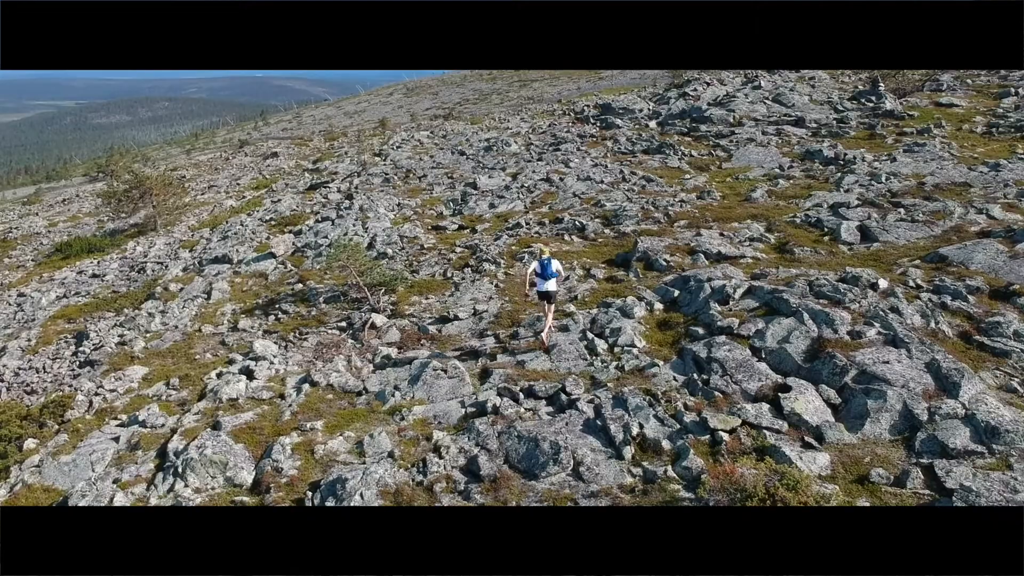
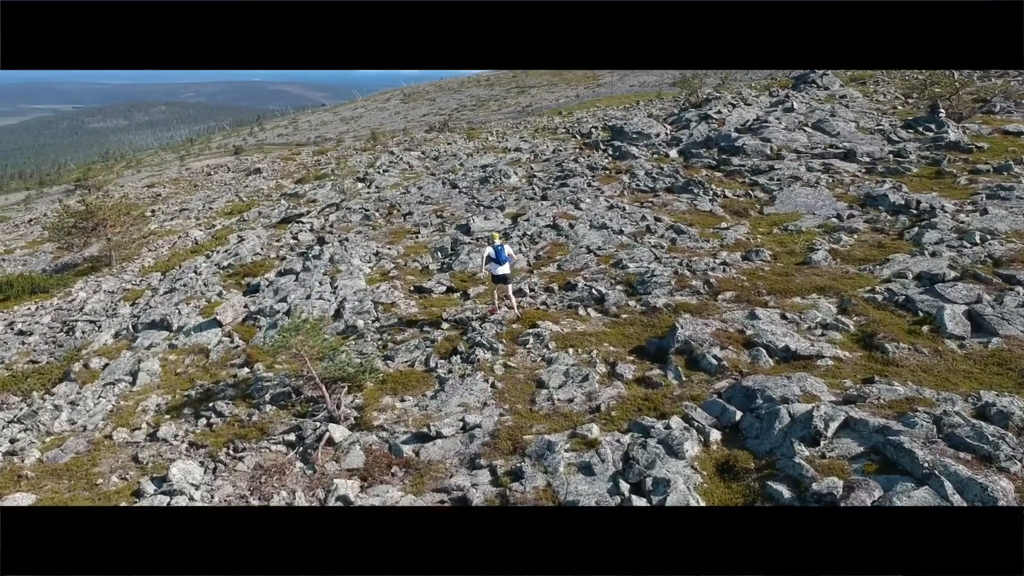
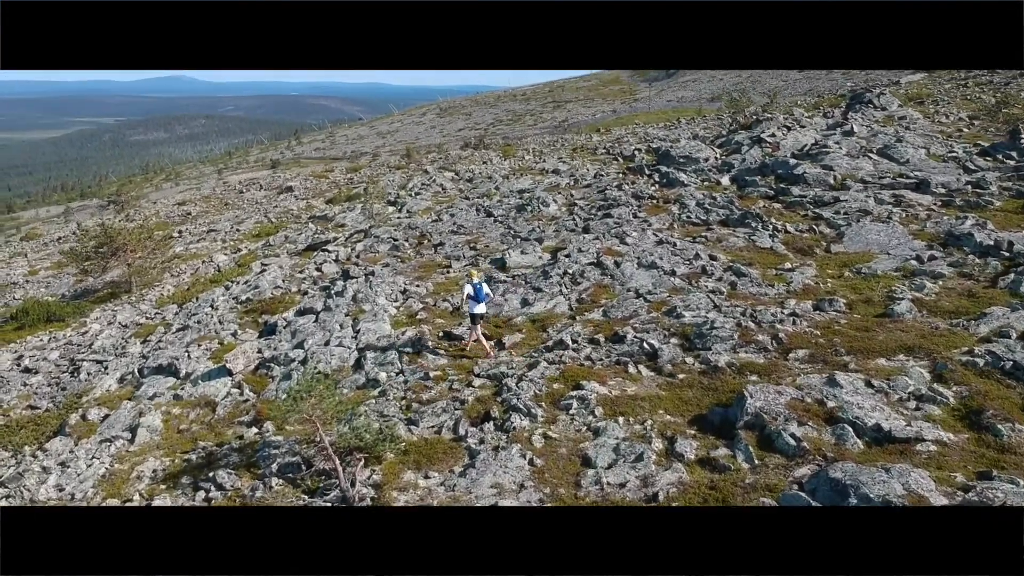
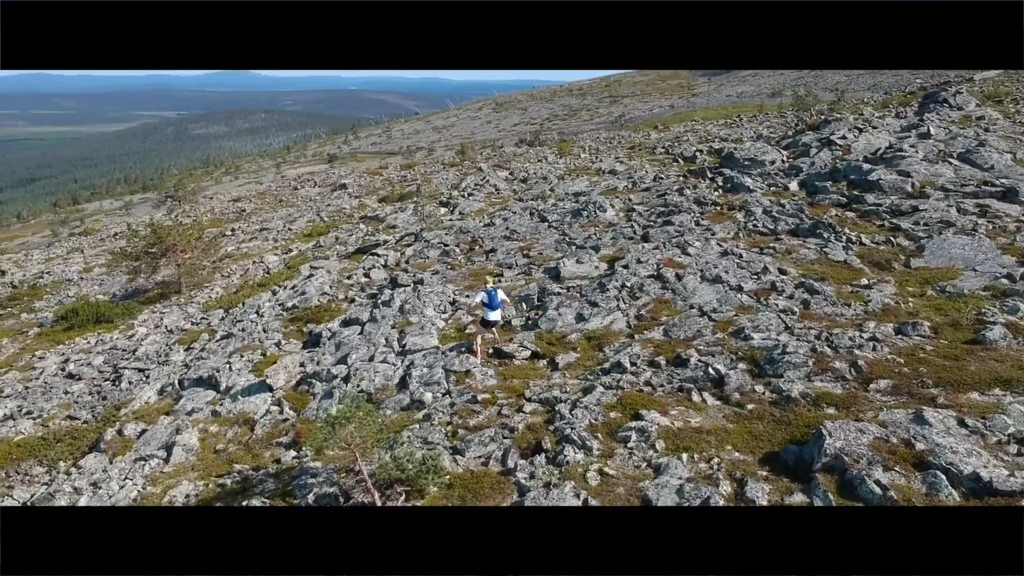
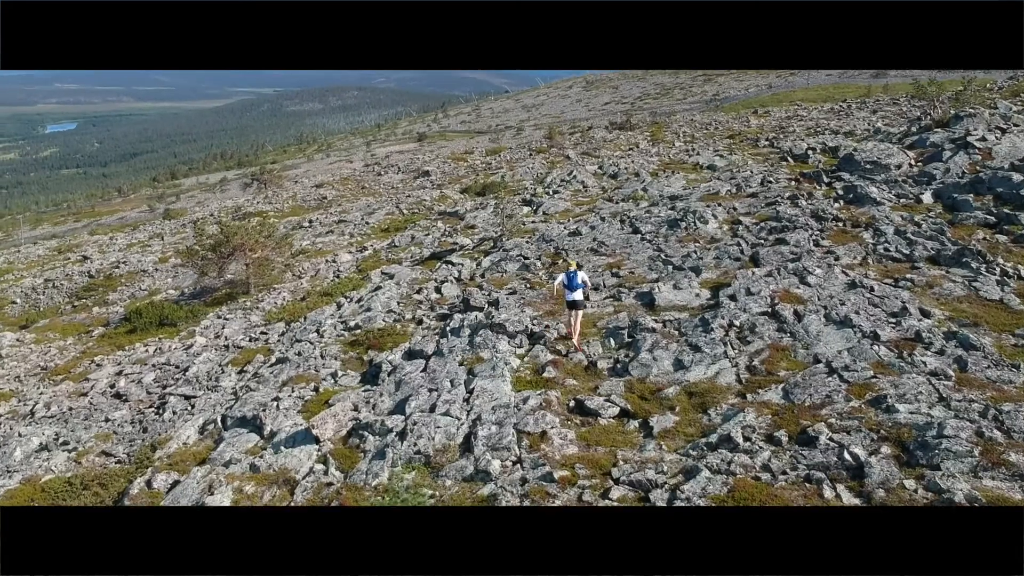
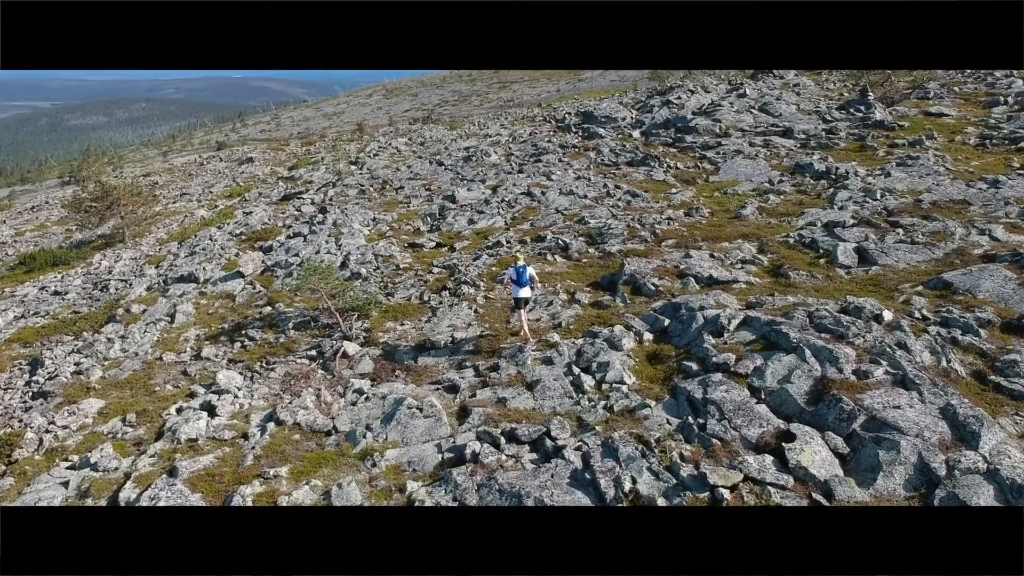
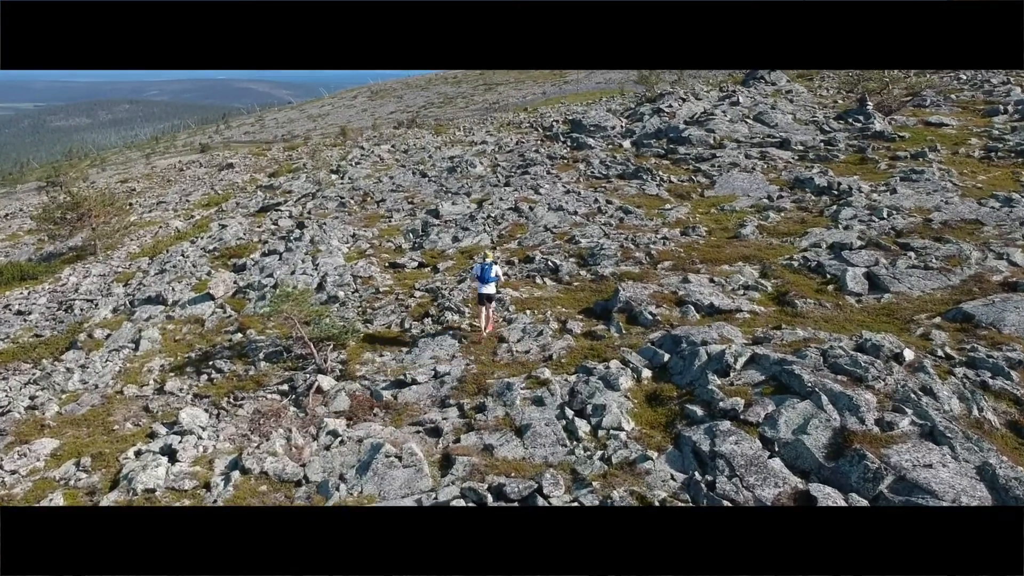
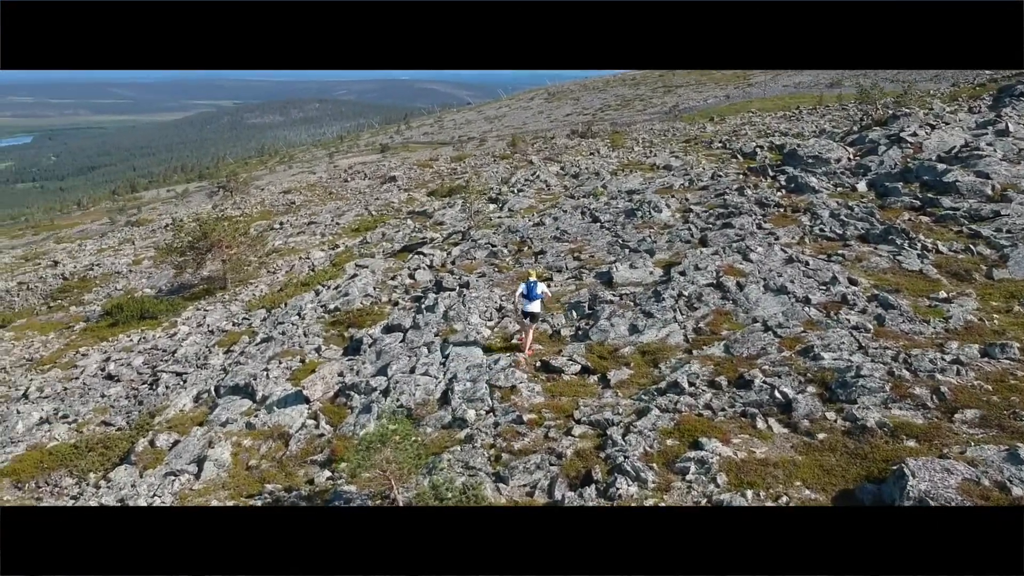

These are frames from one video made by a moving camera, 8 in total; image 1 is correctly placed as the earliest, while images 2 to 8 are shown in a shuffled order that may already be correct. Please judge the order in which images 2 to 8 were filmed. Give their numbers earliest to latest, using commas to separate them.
6, 7, 2, 3, 4, 8, 5
